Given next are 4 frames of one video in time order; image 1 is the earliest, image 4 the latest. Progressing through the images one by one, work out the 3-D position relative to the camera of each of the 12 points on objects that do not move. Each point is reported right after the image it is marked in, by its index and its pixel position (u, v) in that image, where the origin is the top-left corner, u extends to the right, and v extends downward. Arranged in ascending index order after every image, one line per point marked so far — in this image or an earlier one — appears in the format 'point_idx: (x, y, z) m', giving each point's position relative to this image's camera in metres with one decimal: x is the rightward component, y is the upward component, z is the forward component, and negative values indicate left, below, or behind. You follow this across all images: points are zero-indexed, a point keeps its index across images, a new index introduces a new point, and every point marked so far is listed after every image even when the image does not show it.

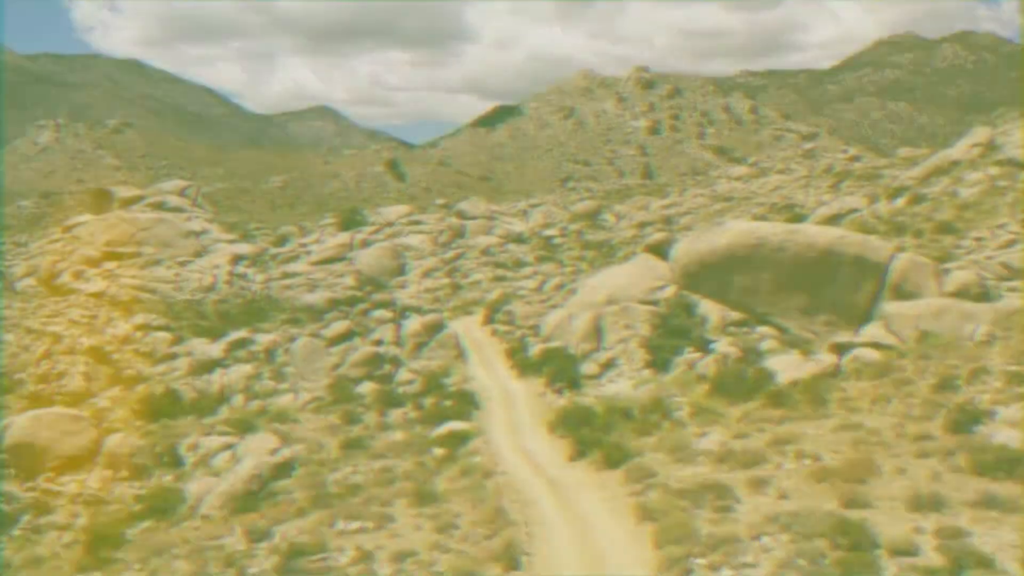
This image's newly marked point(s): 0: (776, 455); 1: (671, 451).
0: (+3.5, -2.2, +16.6) m
1: (+2.3, -2.4, +18.4) m
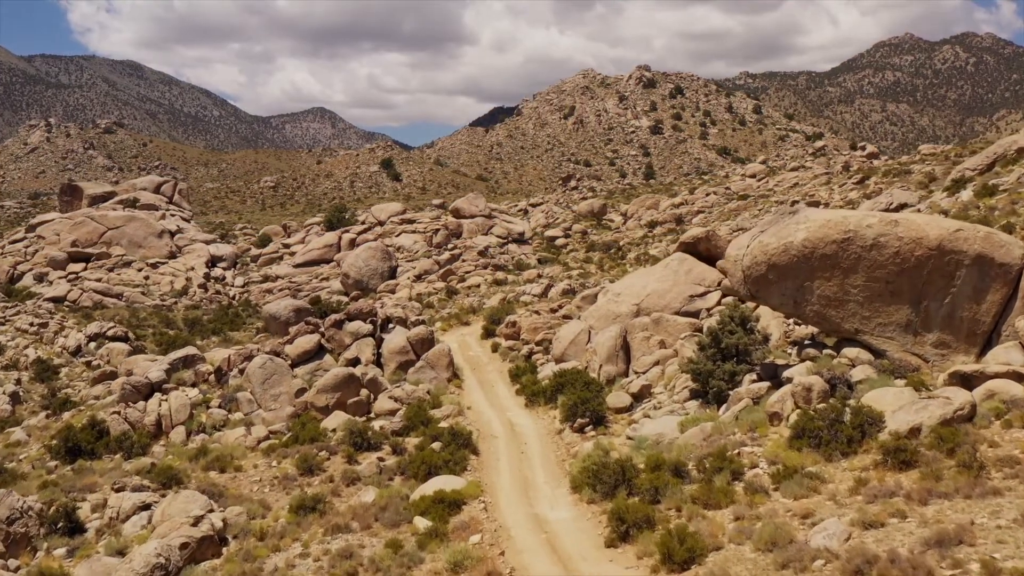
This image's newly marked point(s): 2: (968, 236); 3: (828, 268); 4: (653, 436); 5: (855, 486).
0: (+3.6, -2.3, +10.5) m
1: (+2.4, -2.5, +12.3) m
2: (+6.6, +0.7, +18.6) m
3: (+4.7, +0.3, +18.8) m
4: (+2.2, -2.3, +19.4) m
5: (+3.8, -2.2, +14.0) m
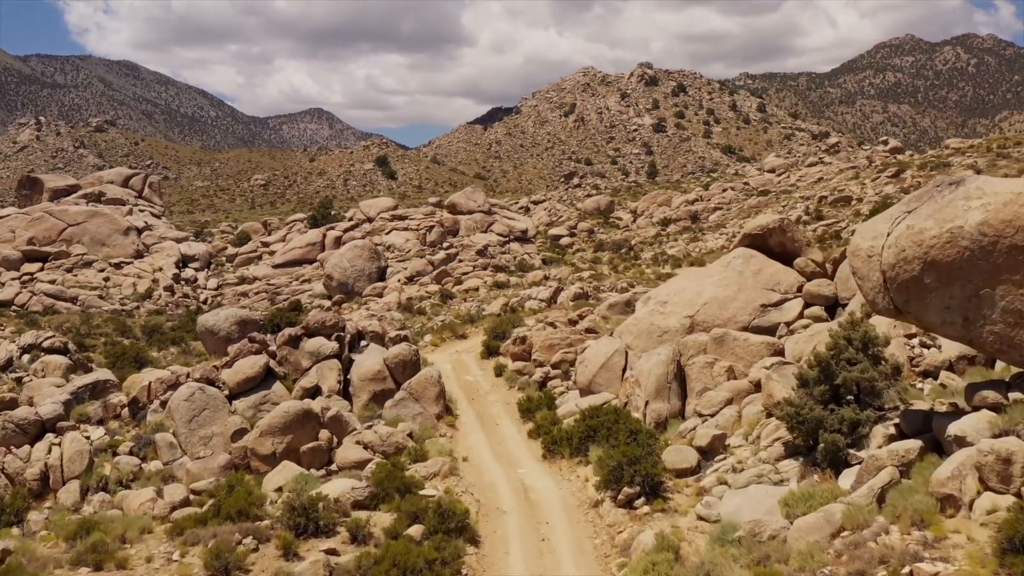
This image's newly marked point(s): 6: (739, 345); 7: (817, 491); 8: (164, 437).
0: (+3.8, -2.4, +3.8) m
1: (+2.6, -2.6, +5.6) m
2: (+6.8, +0.6, +11.9) m
3: (+4.9, +0.2, +12.2) m
4: (+2.4, -2.4, +12.8) m
5: (+4.0, -2.3, +7.4) m
6: (+3.3, -0.8, +18.4) m
7: (+3.1, -2.1, +13.0) m
8: (-5.4, -2.3, +19.6) m
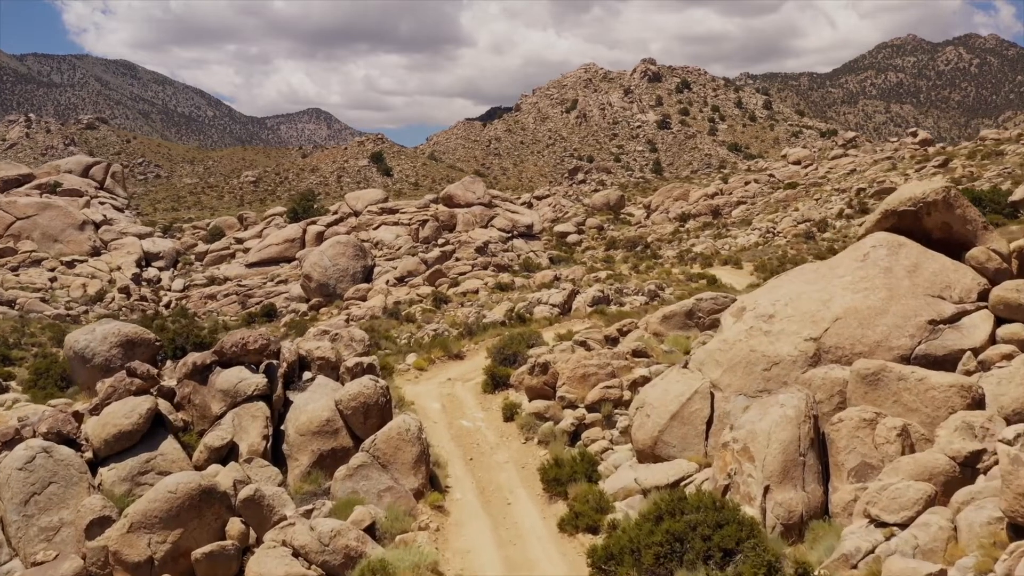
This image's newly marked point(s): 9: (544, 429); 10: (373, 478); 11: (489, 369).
0: (+4.0, -2.4, -3.4) m
1: (+2.9, -2.6, -1.6) m
2: (+7.0, +0.6, +4.7) m
3: (+5.1, +0.1, +5.0) m
4: (+2.6, -2.4, +5.5) m
5: (+4.2, -2.3, +0.2) m
6: (+3.5, -0.9, +11.1) m
7: (+3.4, -2.1, +5.8) m
8: (-5.2, -2.4, +12.4) m
9: (+0.4, -1.7, +15.2) m
10: (-1.4, -1.9, +13.1) m
11: (-0.3, -1.2, +18.7) m
